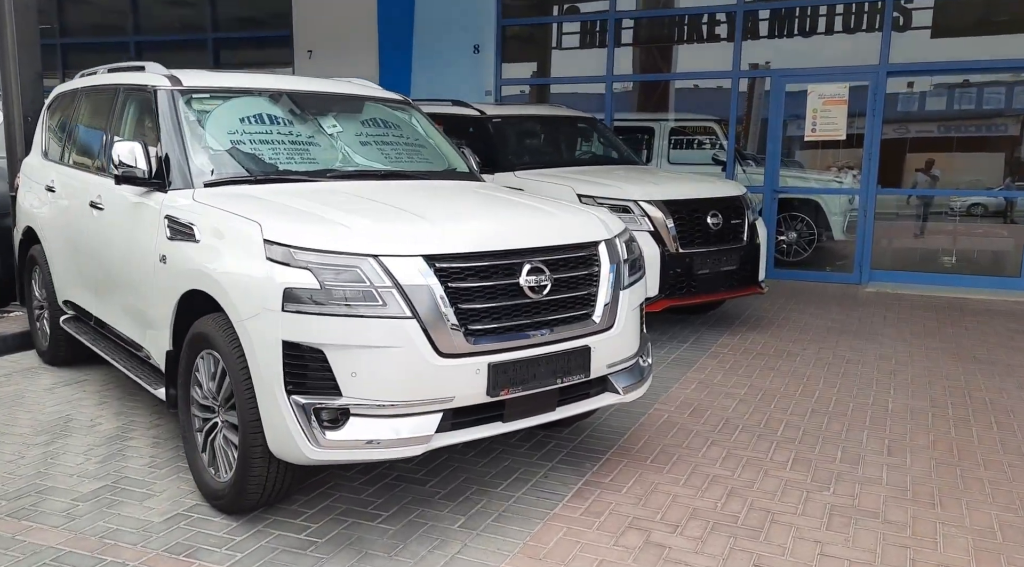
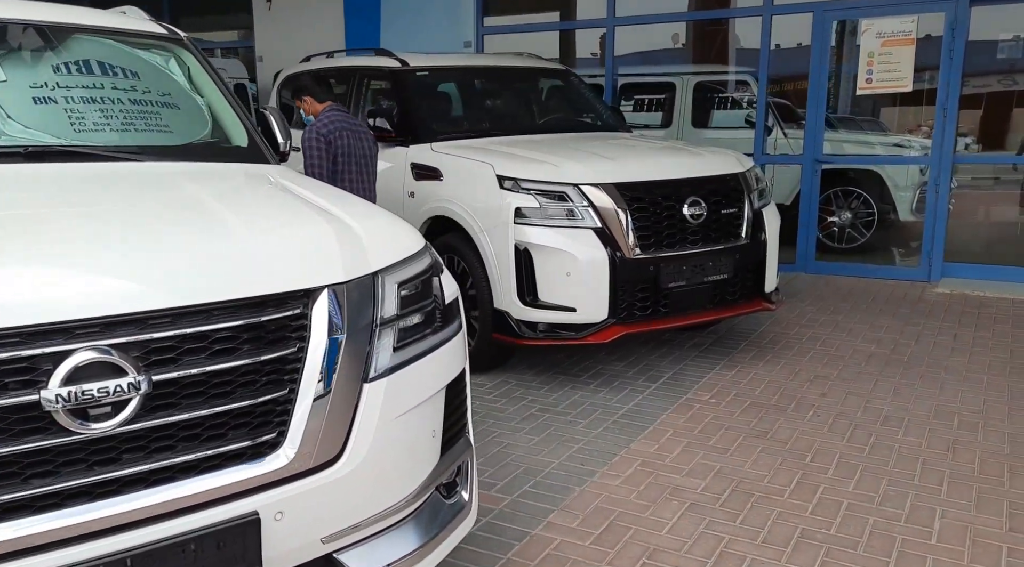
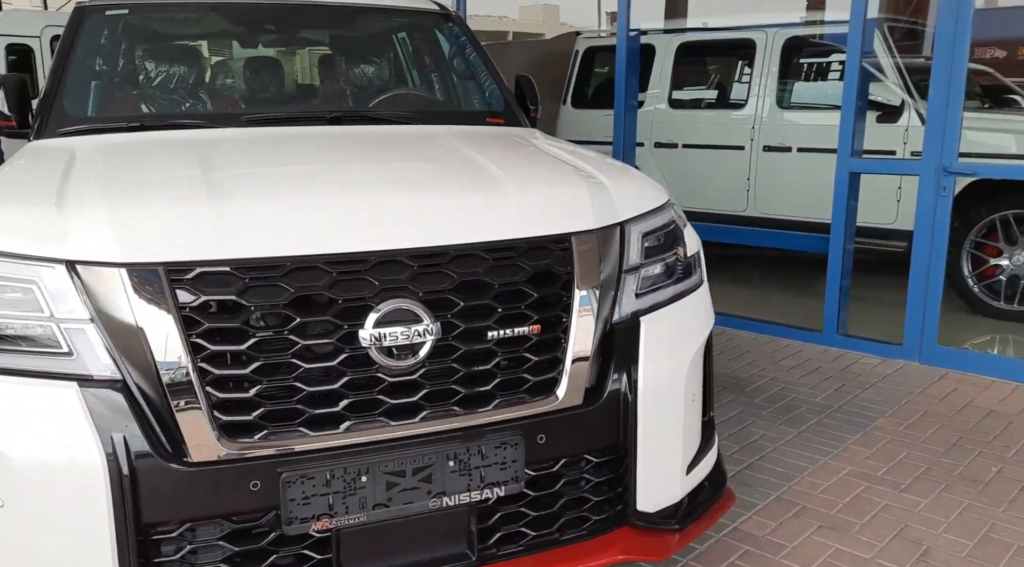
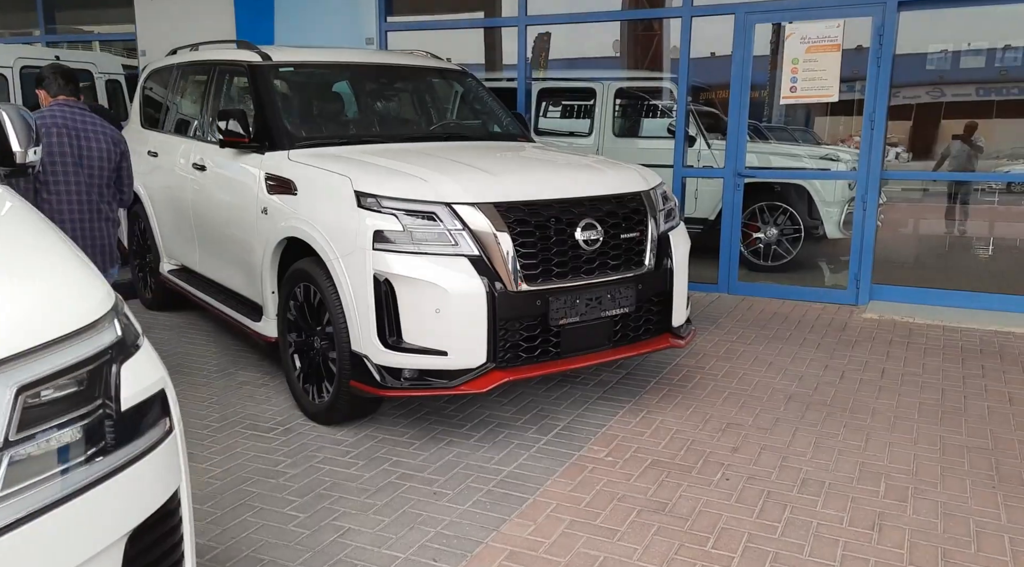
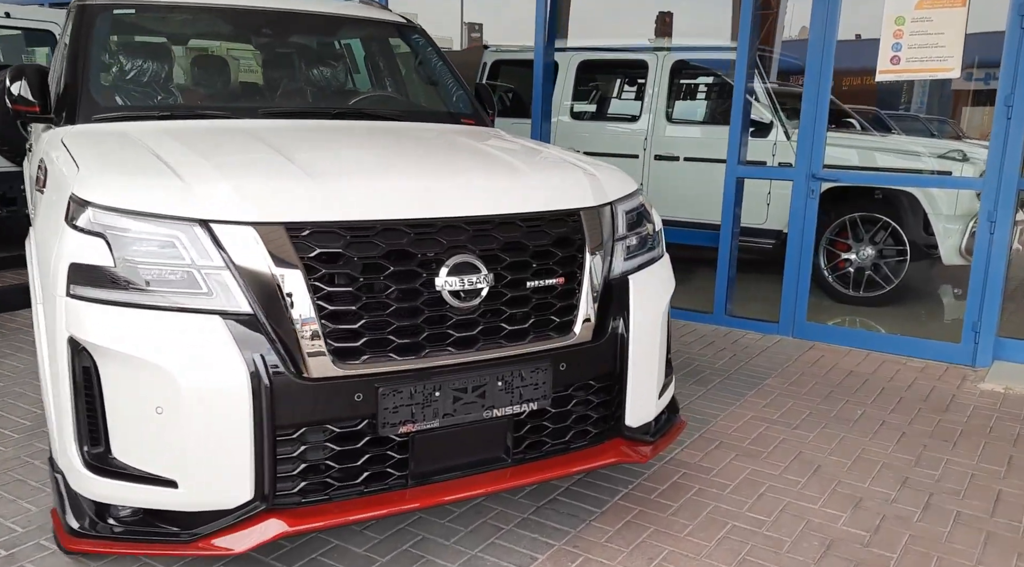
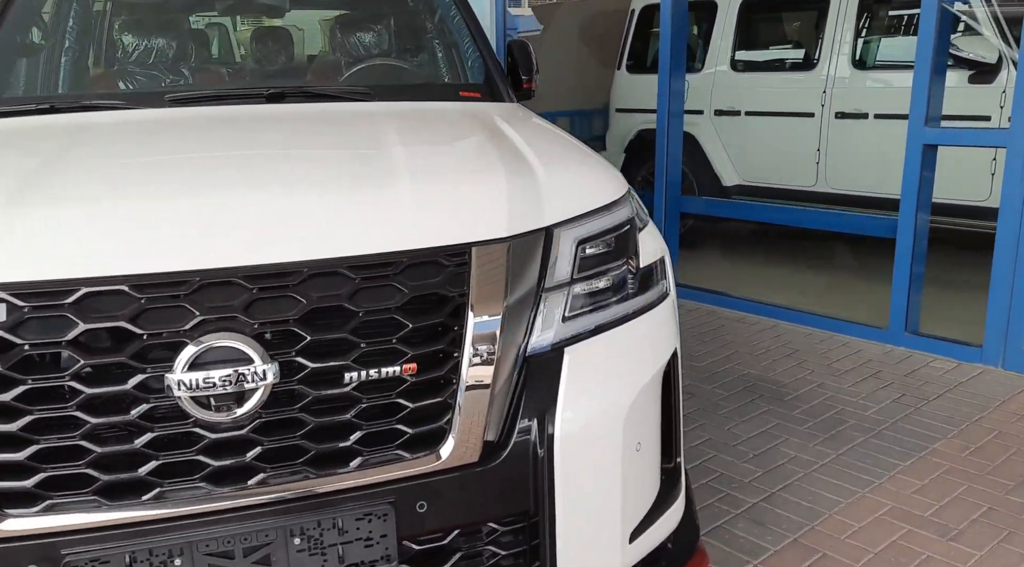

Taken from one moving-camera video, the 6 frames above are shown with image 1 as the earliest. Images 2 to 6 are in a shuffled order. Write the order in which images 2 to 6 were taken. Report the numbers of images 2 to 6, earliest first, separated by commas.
2, 4, 5, 3, 6
